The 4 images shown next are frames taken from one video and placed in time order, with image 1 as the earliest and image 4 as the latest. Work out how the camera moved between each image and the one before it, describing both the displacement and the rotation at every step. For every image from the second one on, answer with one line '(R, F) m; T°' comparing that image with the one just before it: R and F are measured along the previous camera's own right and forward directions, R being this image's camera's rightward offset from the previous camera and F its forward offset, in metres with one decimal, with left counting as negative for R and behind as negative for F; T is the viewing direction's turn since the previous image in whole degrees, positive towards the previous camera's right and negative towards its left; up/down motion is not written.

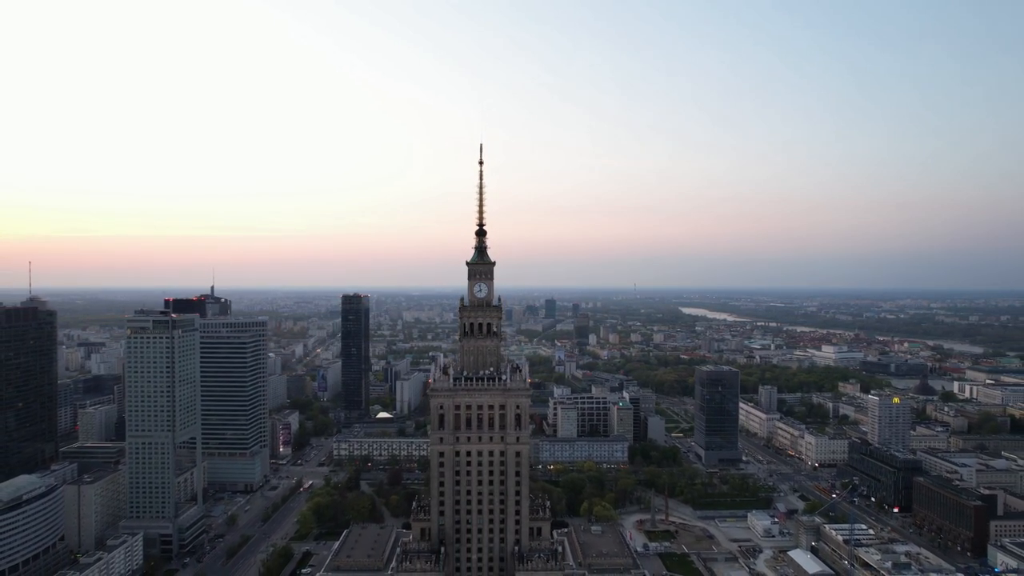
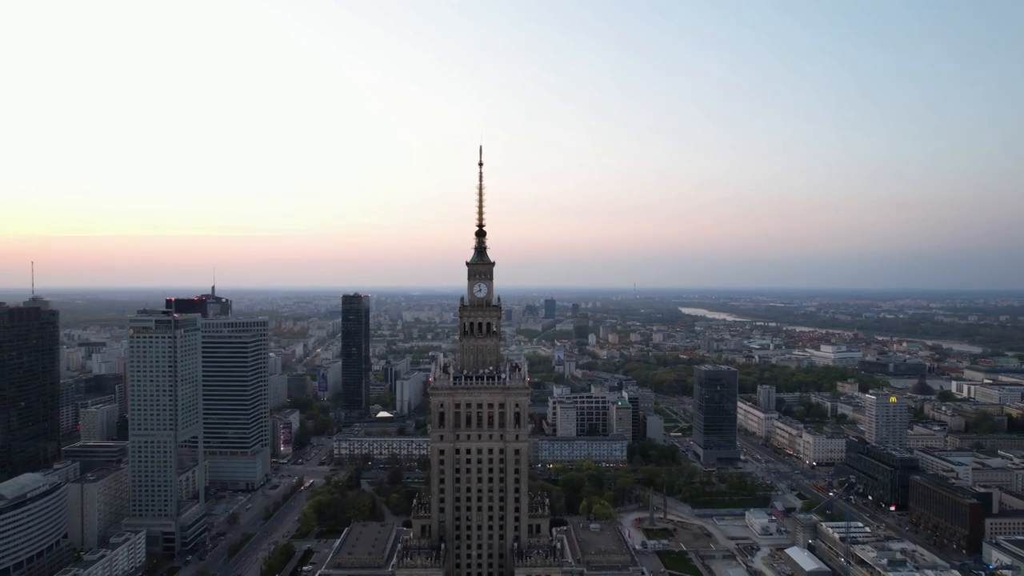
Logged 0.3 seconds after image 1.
(0.0, -0.5) m; 0°
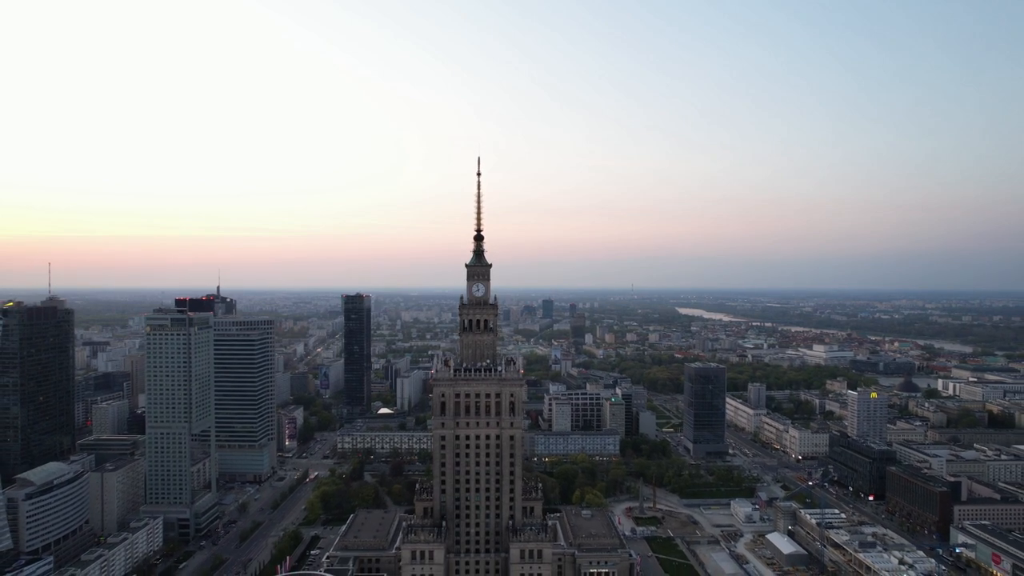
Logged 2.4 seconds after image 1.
(+0.2, -3.5) m; 0°
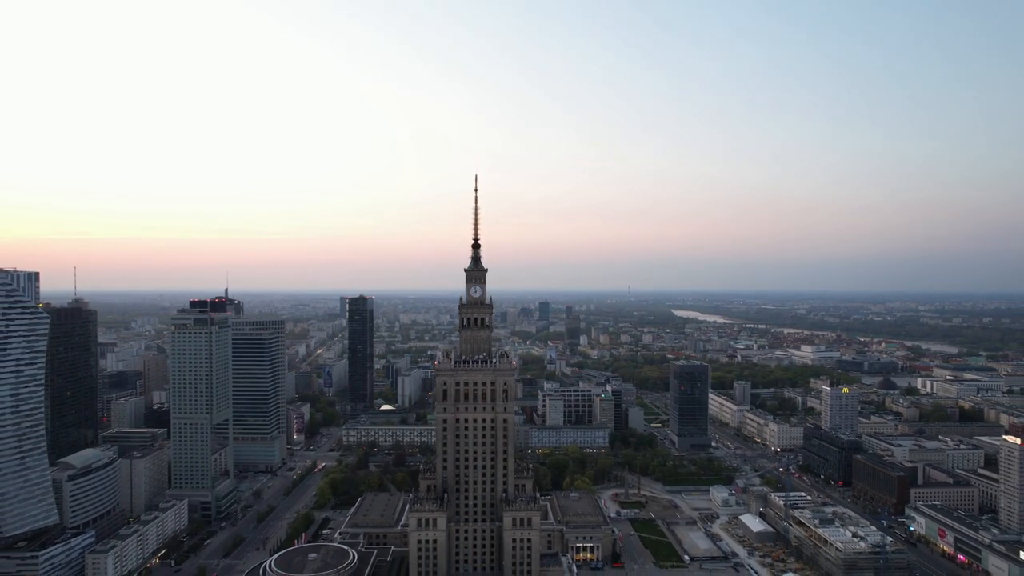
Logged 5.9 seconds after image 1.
(+0.3, -5.9) m; 0°
